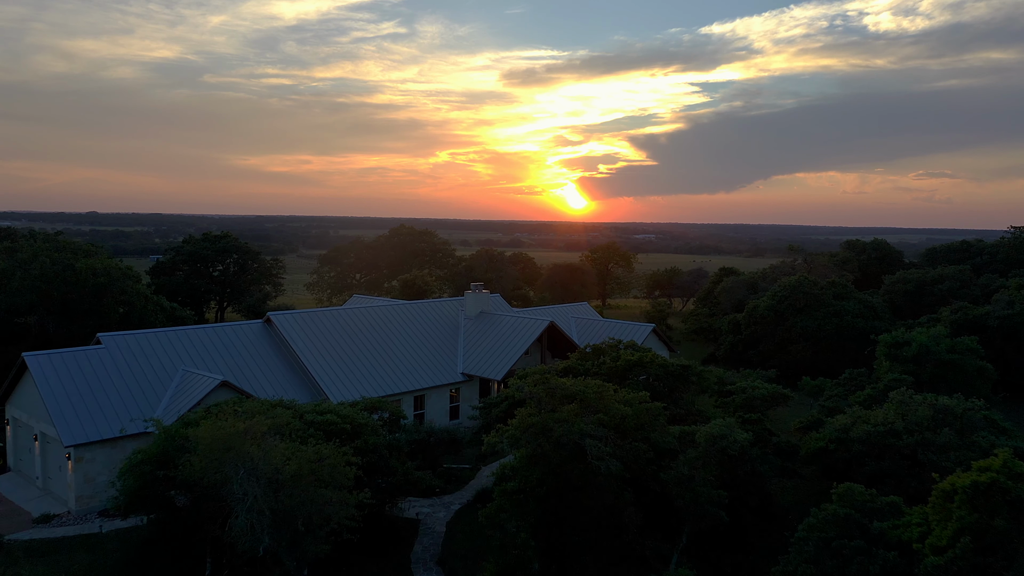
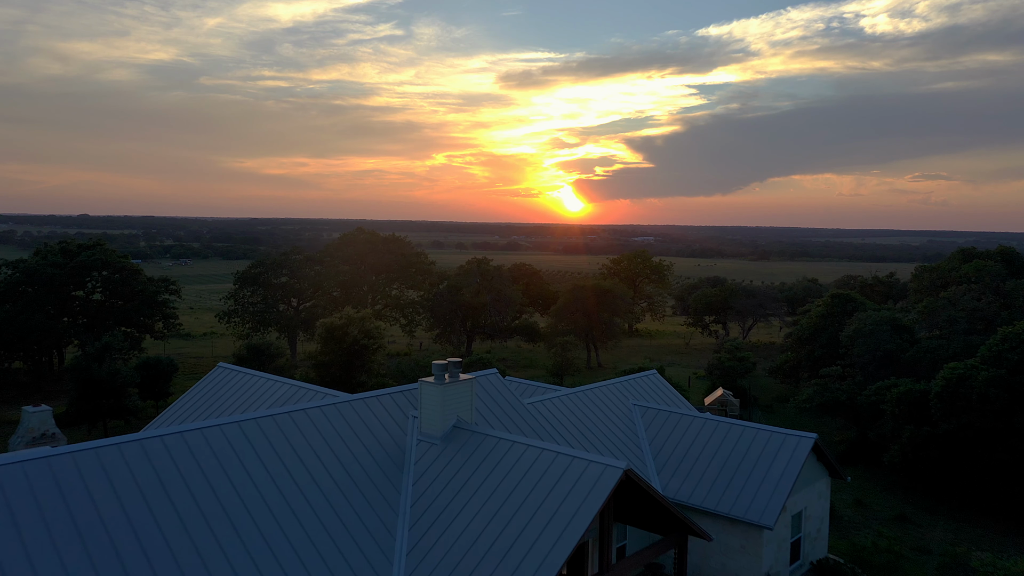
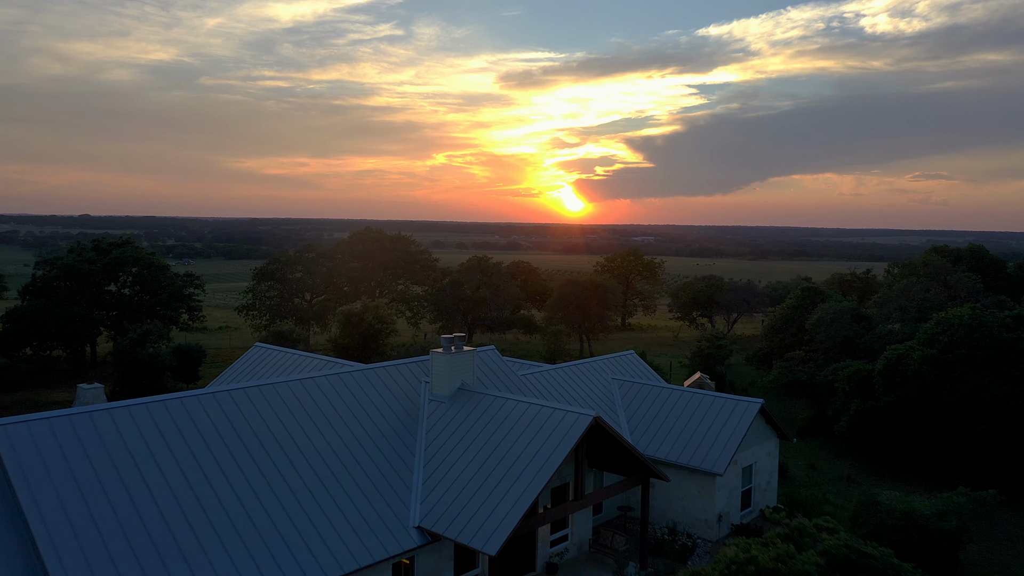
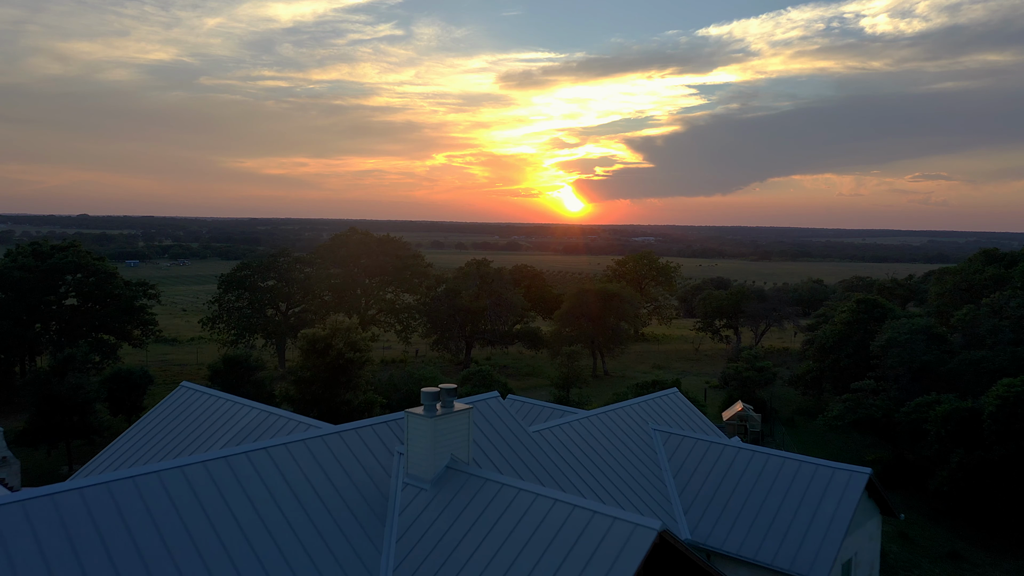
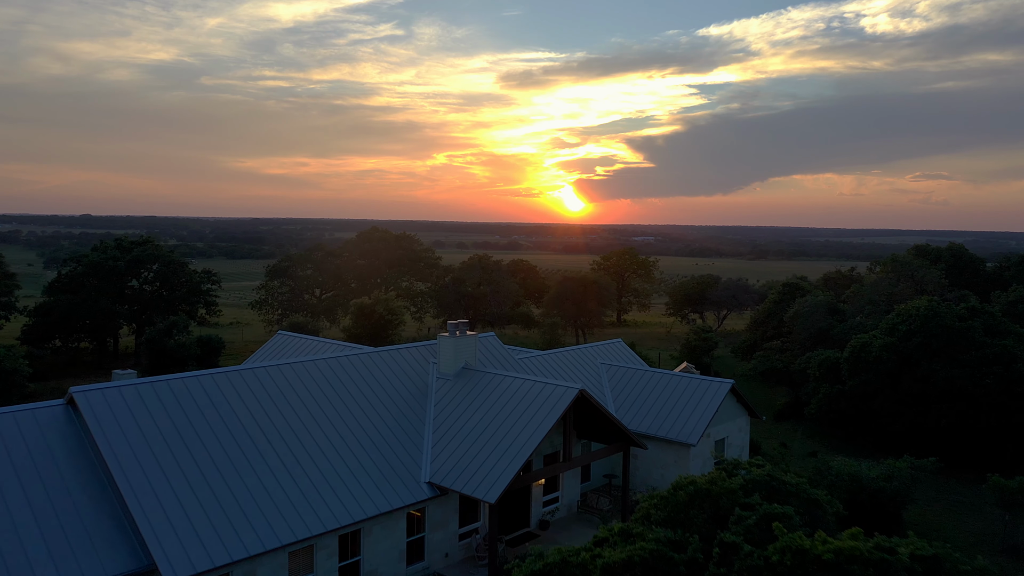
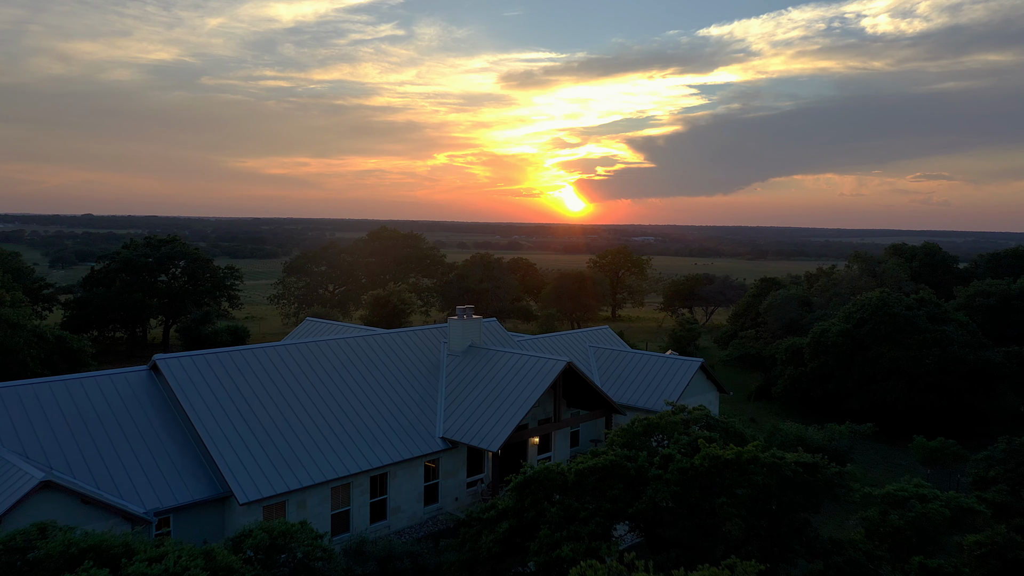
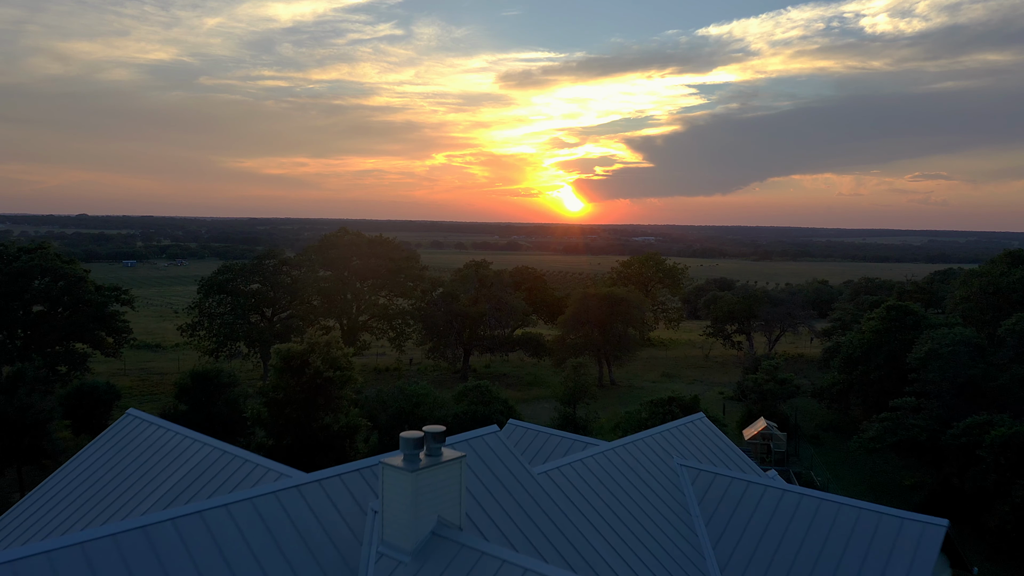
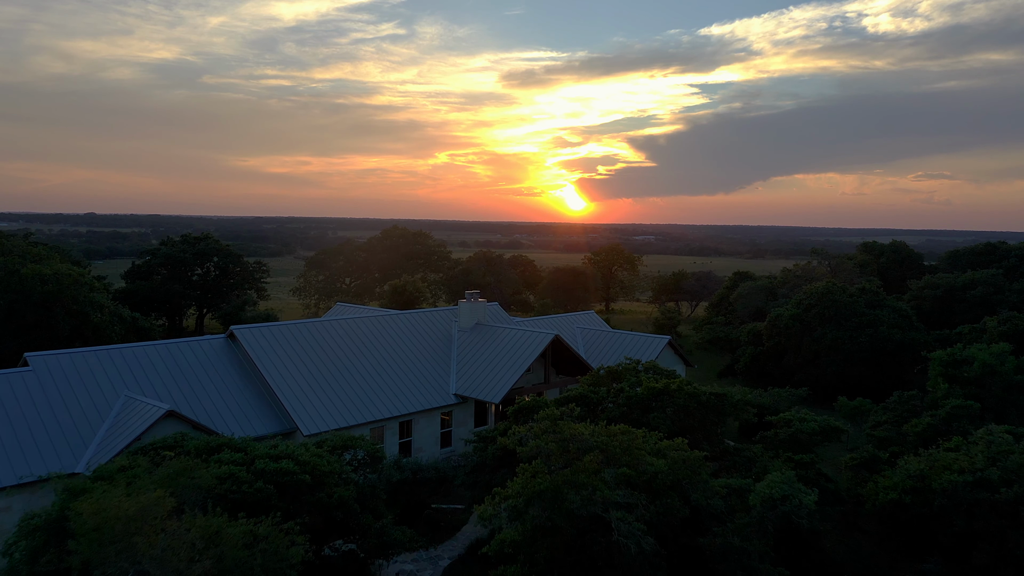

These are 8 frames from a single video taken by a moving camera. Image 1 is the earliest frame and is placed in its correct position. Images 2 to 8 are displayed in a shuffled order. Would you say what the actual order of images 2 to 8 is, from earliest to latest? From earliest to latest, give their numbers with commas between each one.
8, 6, 5, 3, 2, 4, 7
